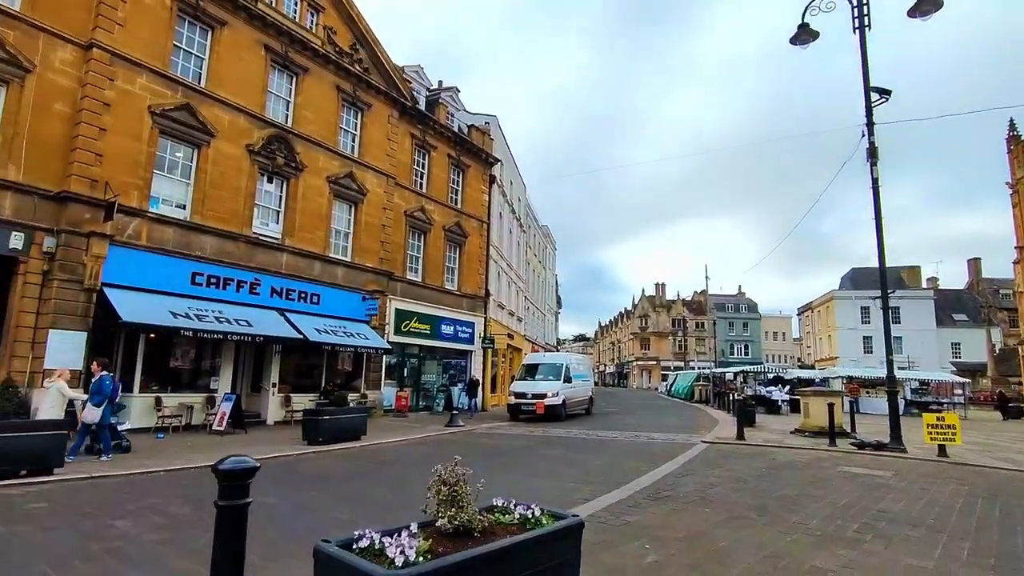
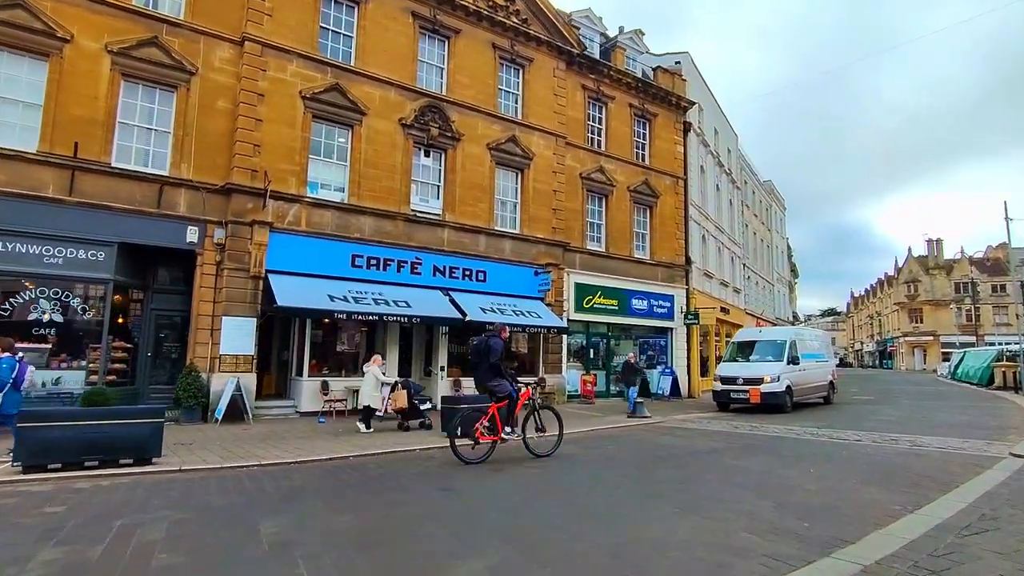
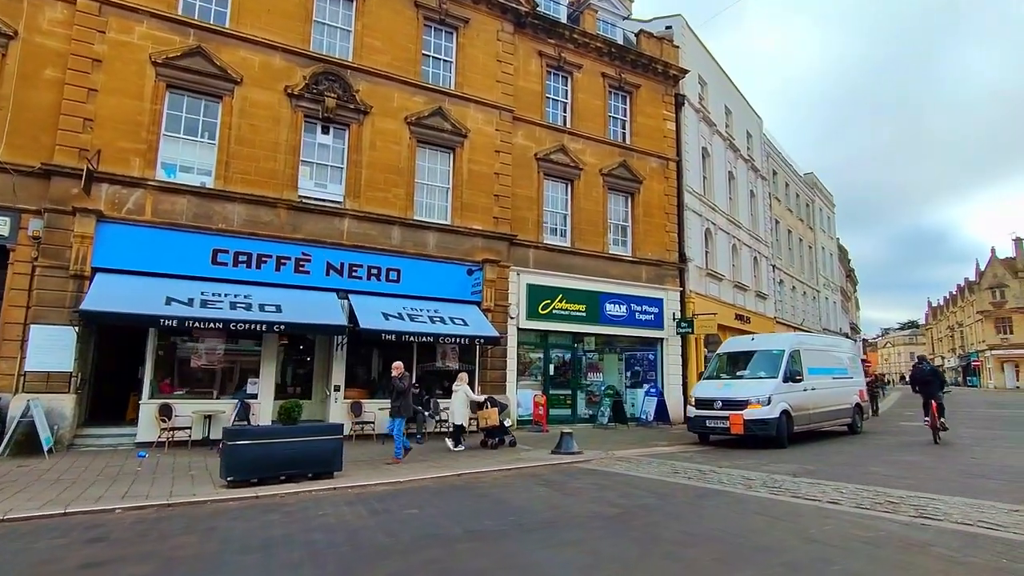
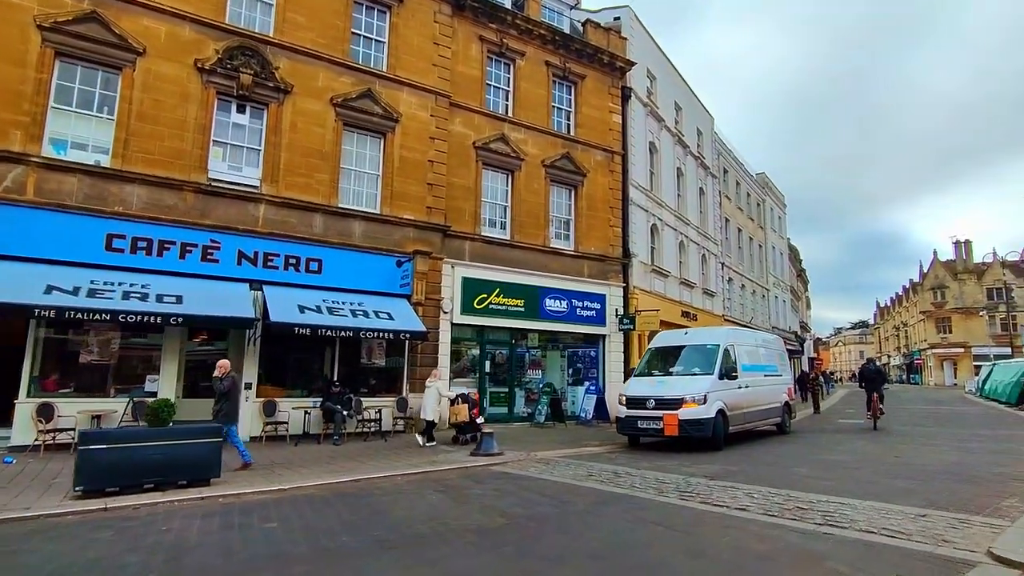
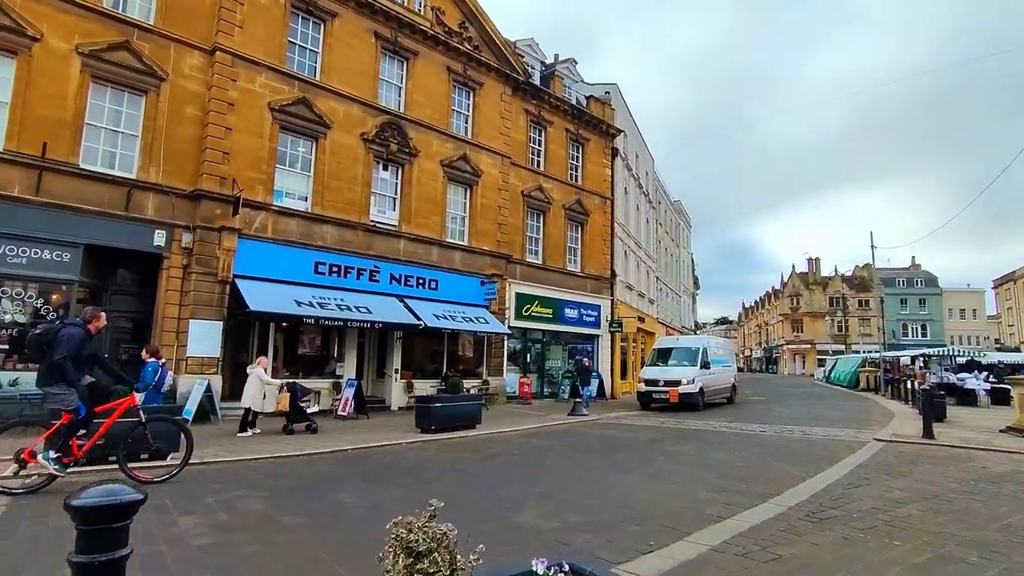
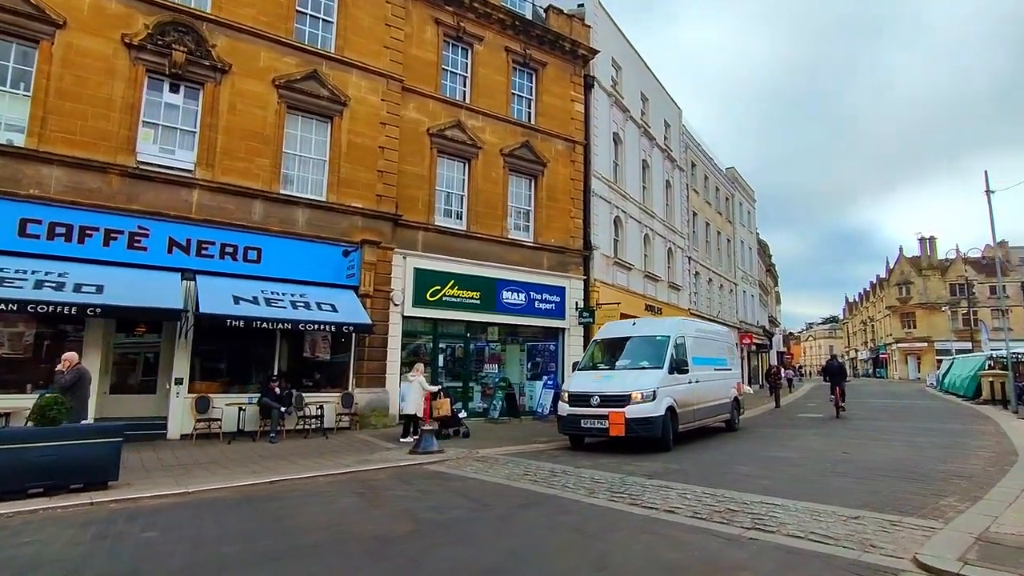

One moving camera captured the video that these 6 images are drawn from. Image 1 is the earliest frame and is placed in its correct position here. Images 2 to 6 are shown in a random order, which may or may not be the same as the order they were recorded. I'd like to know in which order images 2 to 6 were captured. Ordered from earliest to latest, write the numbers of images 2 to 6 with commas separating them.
5, 2, 3, 4, 6
